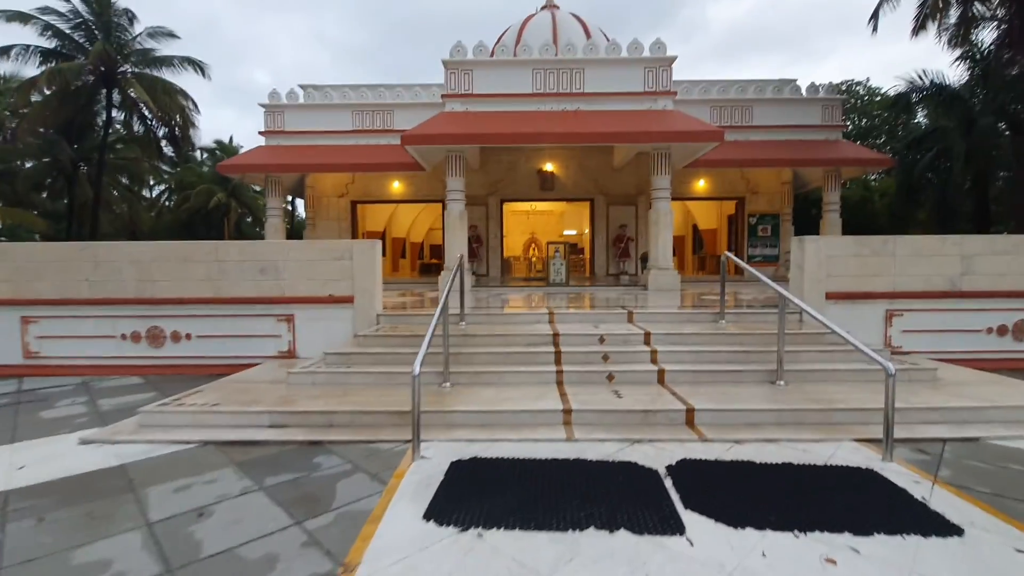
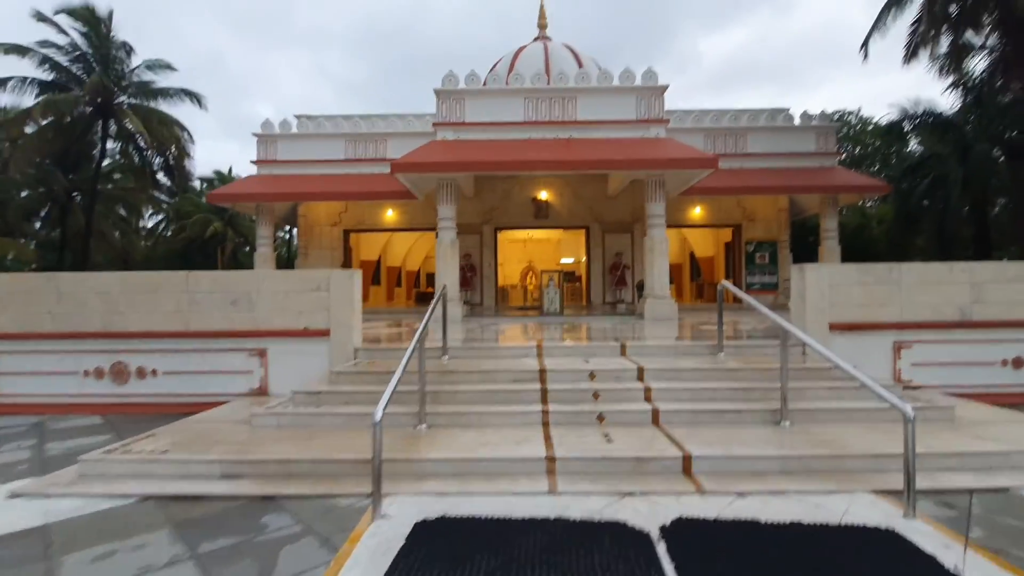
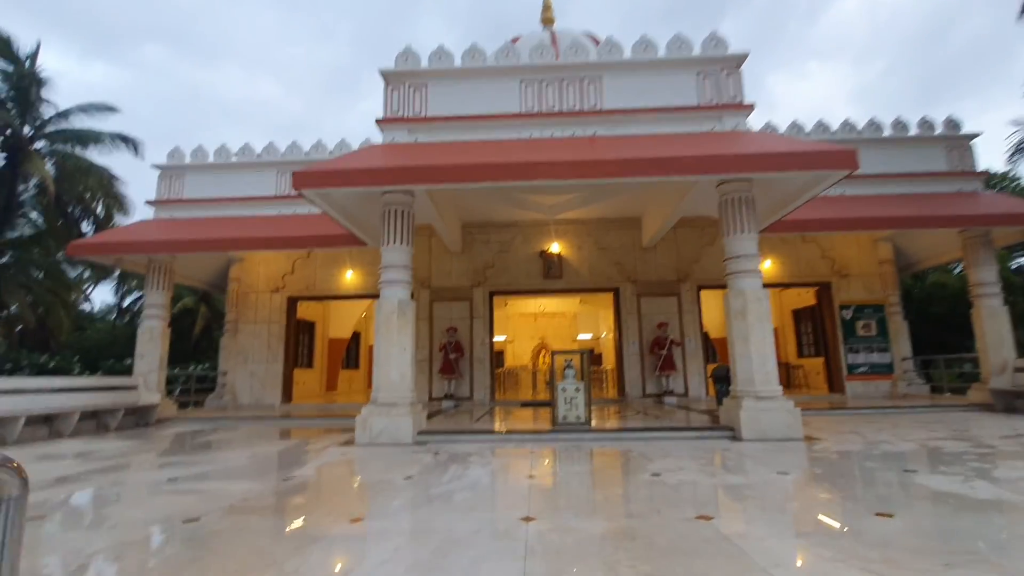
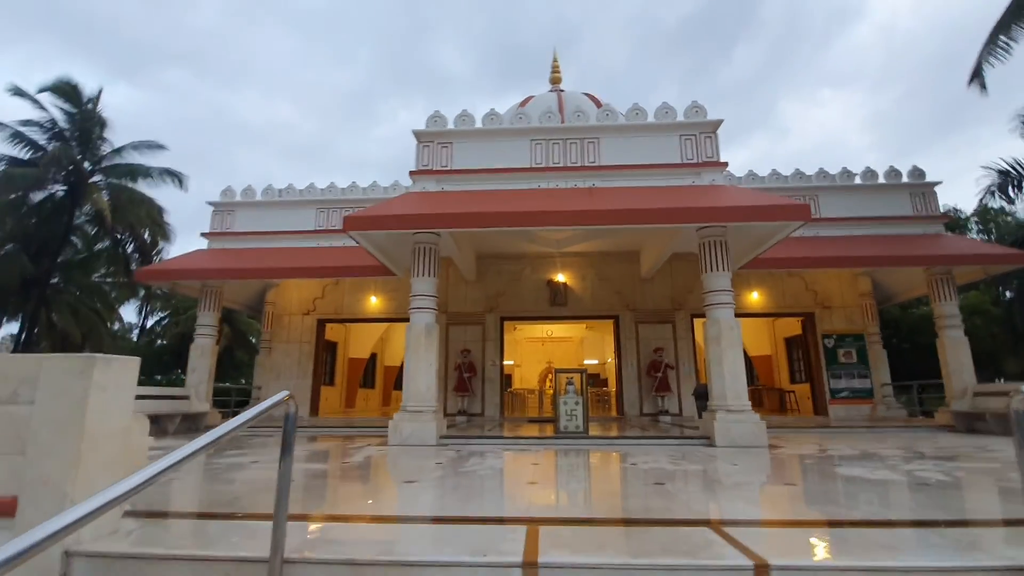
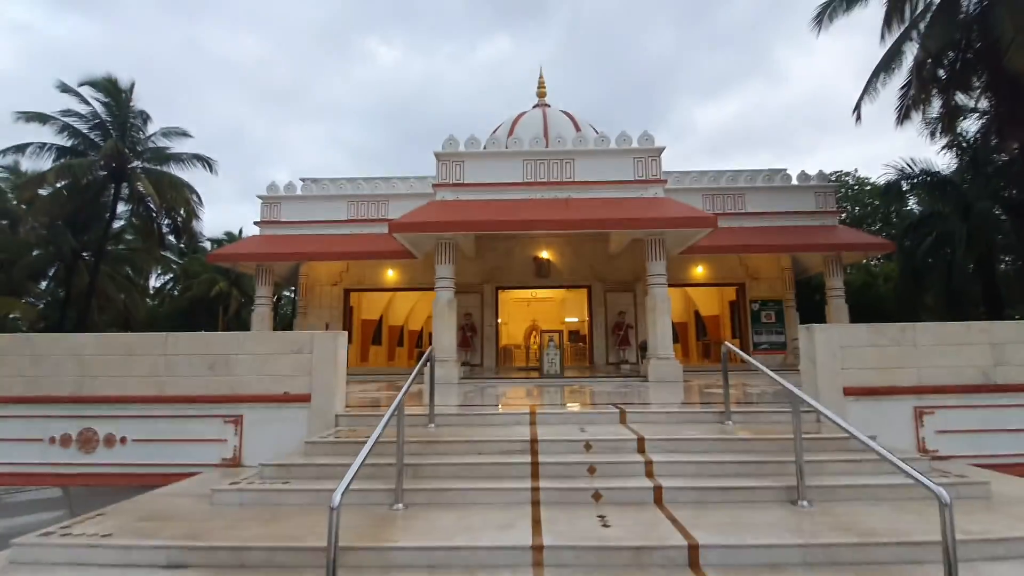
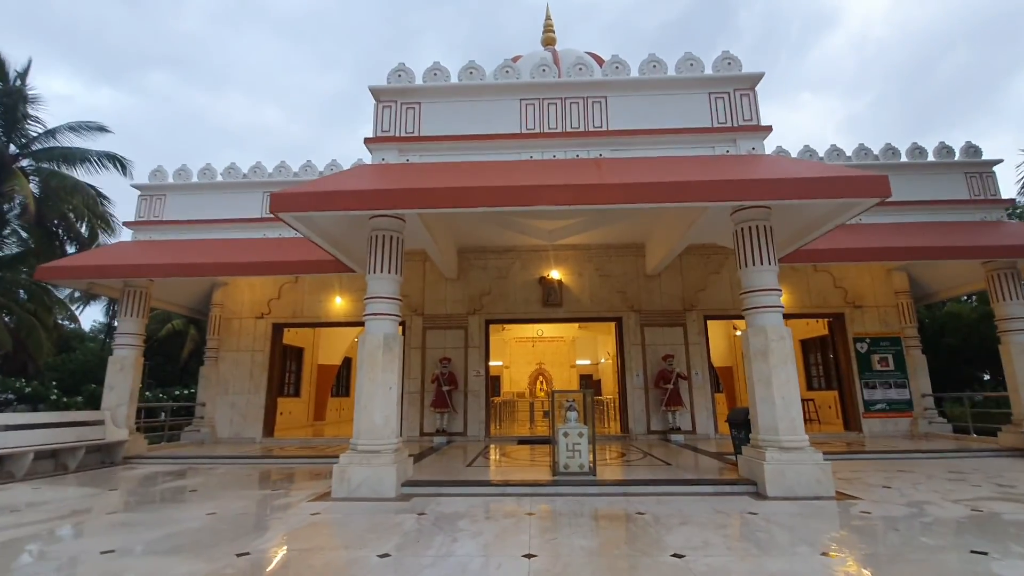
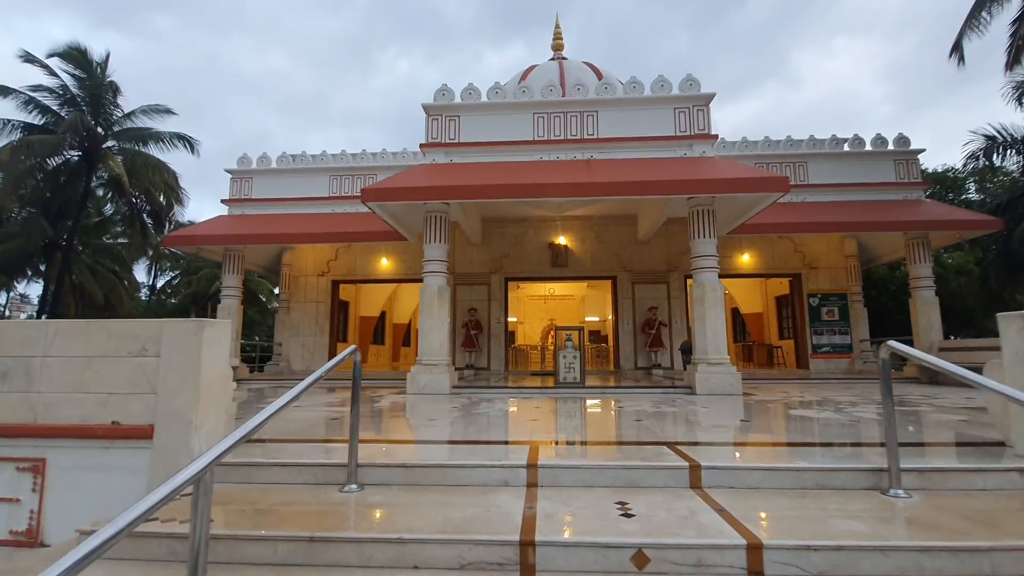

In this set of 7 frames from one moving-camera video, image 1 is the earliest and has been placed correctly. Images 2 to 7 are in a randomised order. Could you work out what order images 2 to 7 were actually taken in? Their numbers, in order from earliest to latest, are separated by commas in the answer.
2, 5, 7, 4, 3, 6
